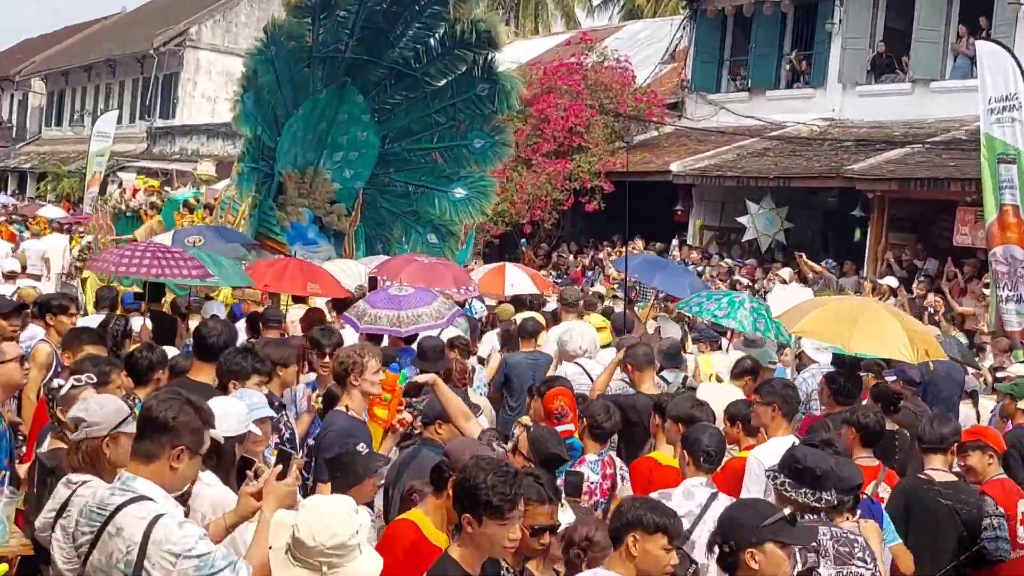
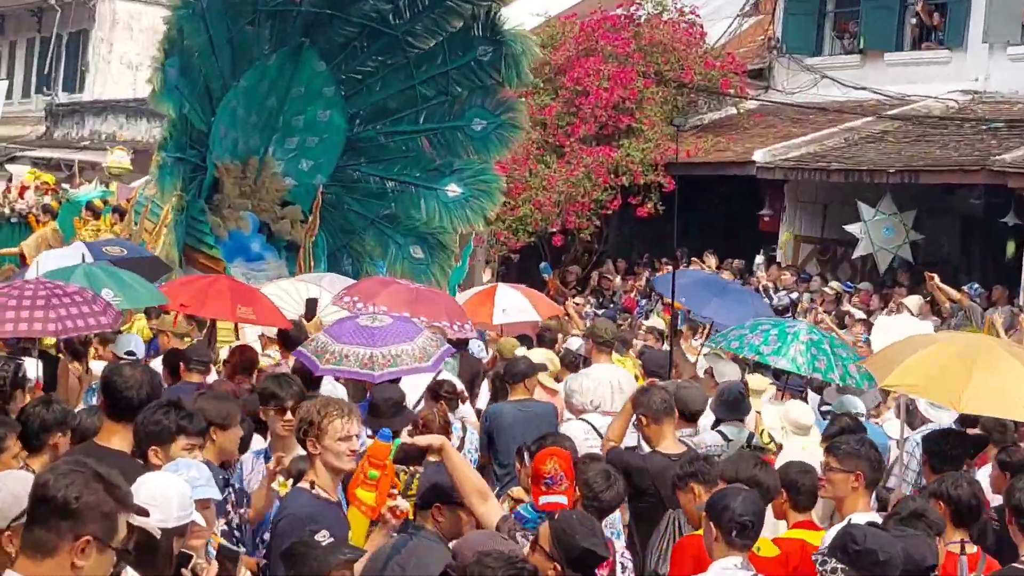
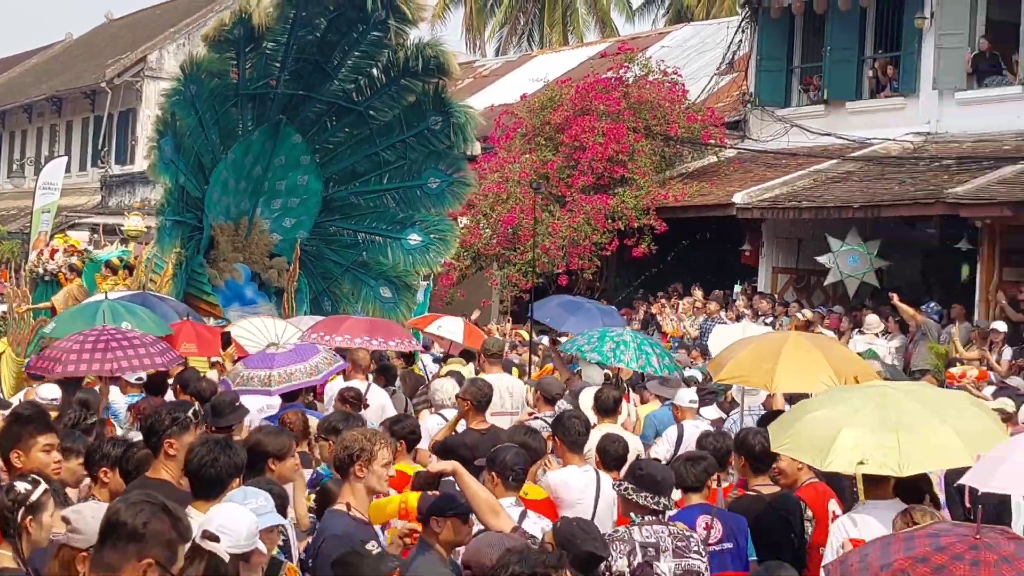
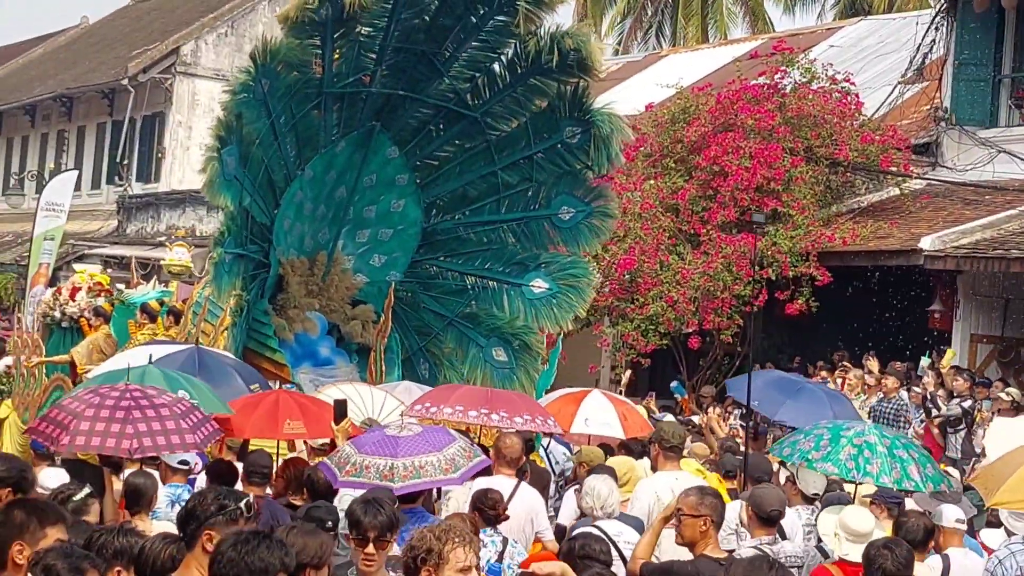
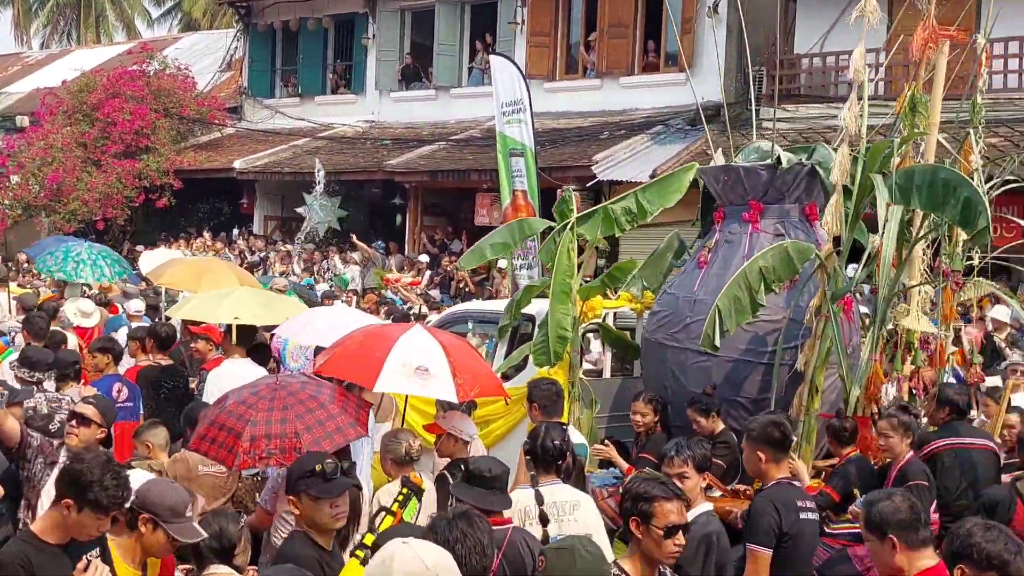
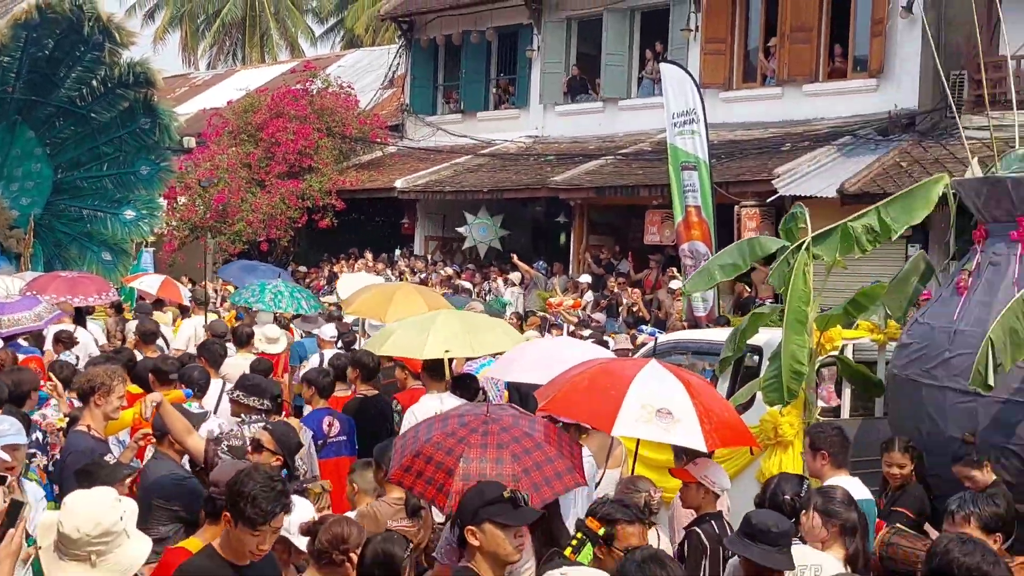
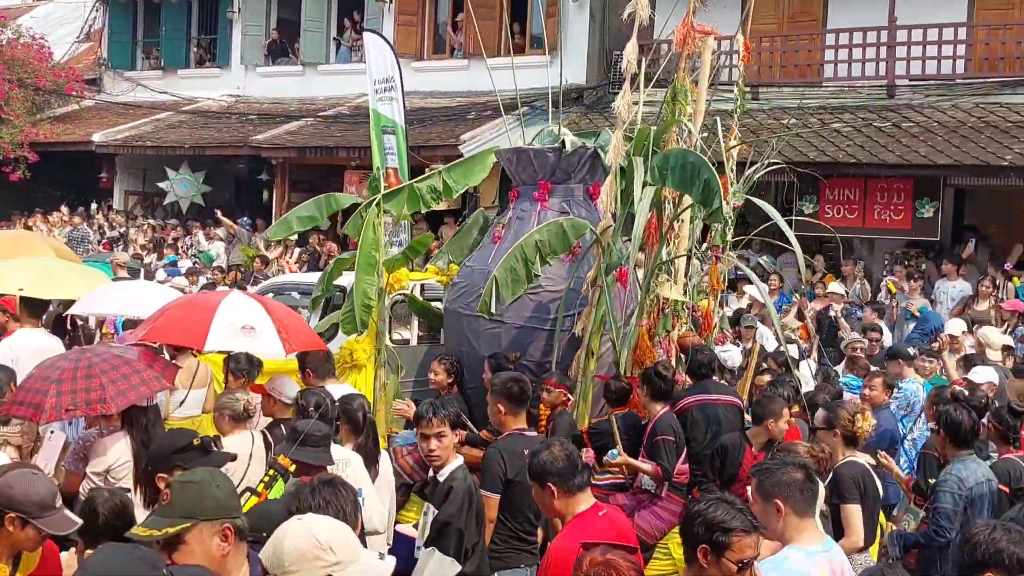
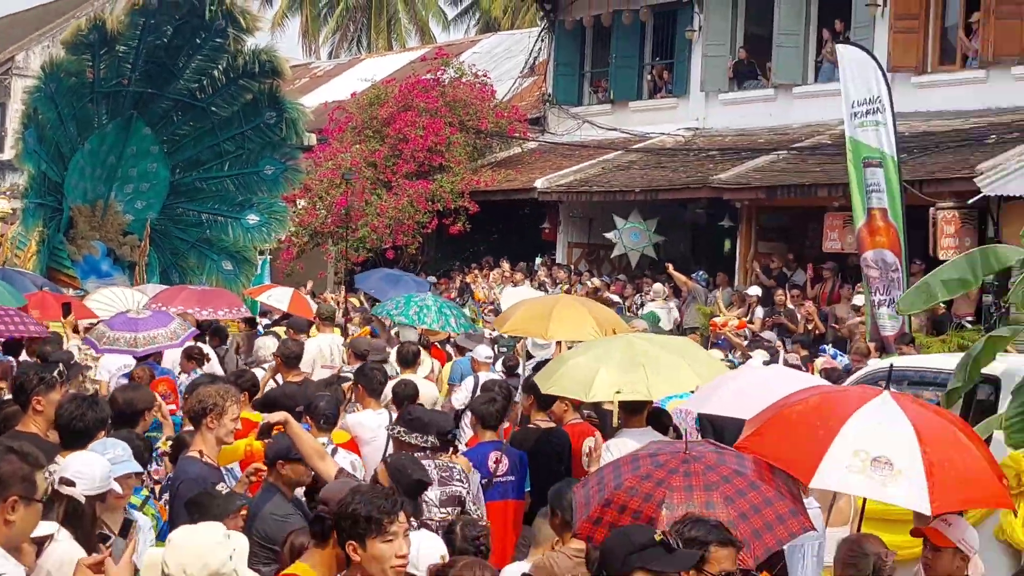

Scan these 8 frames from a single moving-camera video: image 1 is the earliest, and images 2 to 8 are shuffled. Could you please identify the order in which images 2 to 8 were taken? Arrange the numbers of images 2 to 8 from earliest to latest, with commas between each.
2, 4, 3, 8, 6, 5, 7
